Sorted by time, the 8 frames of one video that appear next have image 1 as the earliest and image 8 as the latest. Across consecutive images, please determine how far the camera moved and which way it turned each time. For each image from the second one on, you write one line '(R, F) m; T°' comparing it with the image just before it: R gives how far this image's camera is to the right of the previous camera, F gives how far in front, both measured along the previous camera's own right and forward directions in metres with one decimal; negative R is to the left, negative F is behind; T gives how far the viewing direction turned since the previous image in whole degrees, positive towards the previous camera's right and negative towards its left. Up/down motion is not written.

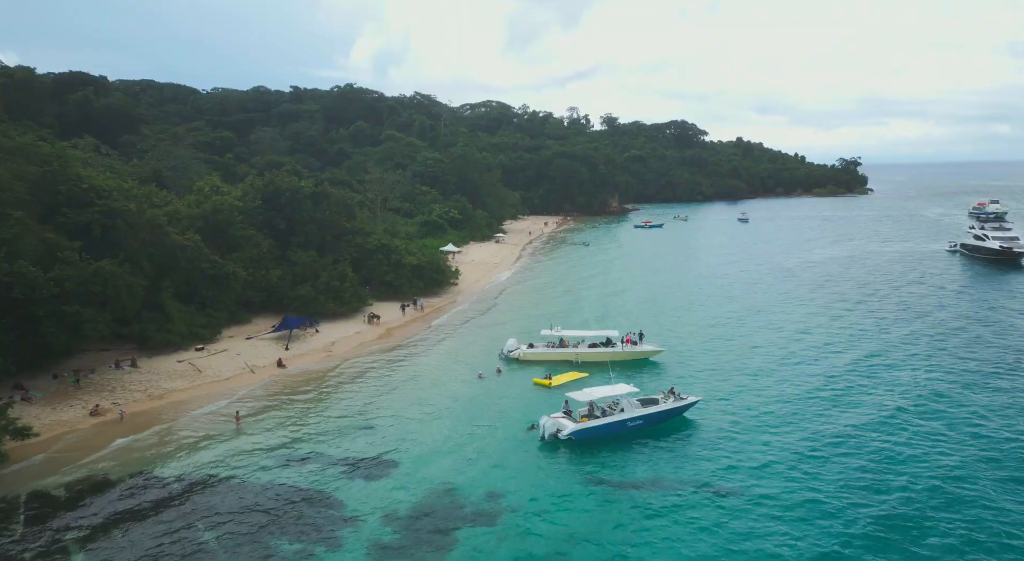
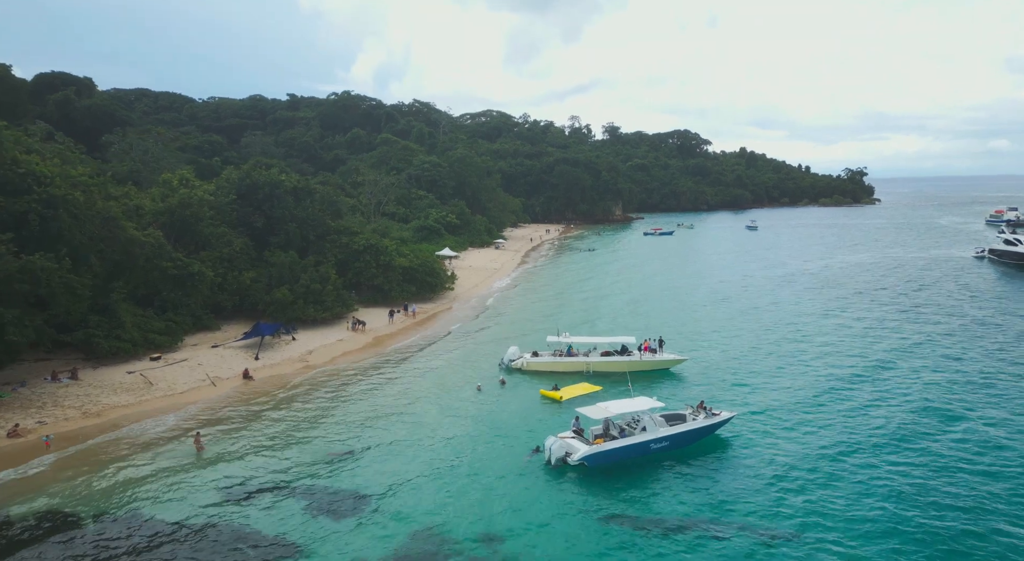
(0.0, +4.3) m; 0°
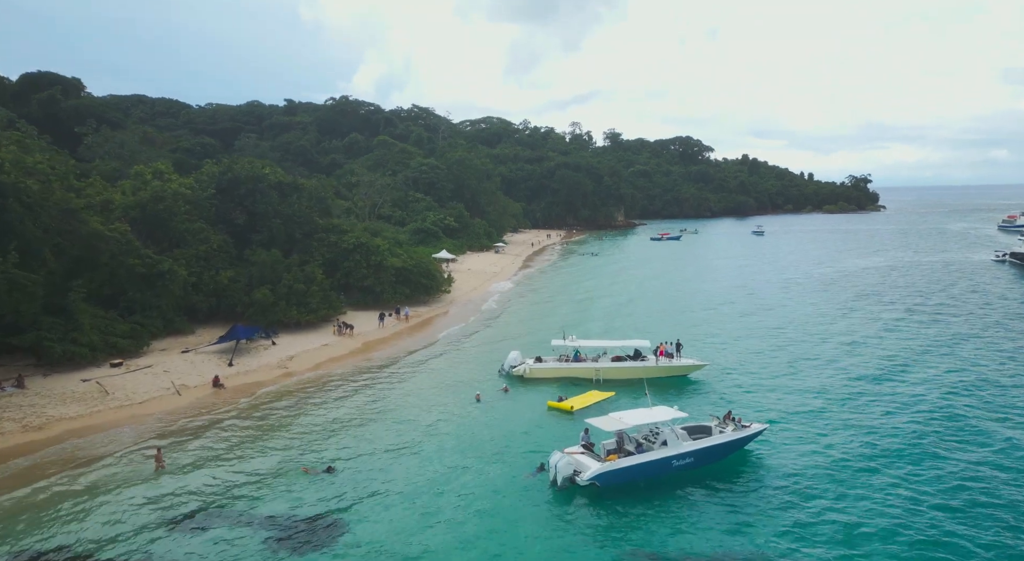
(0.0, +3.0) m; 0°
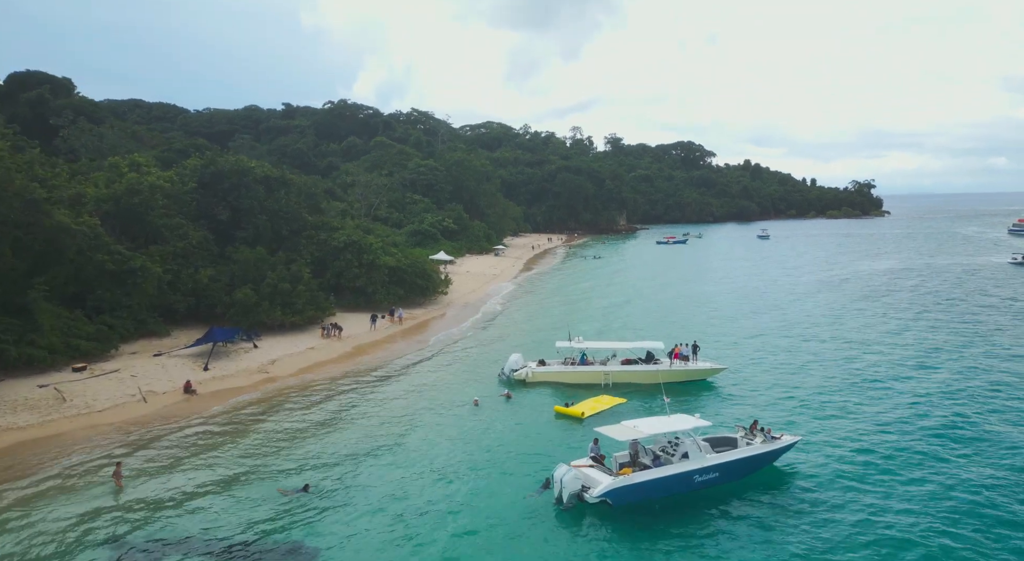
(0.0, +2.3) m; 0°
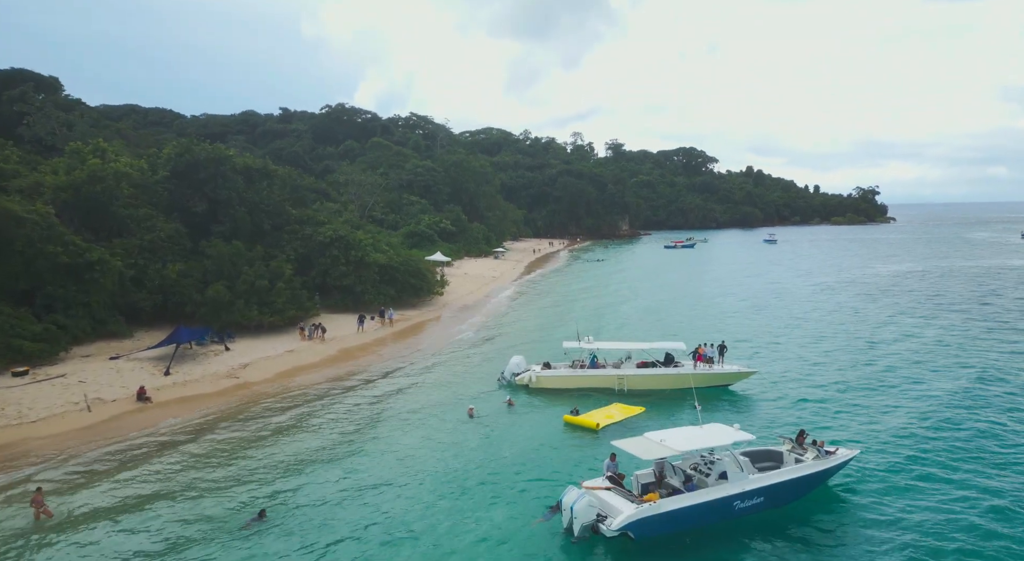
(0.0, +3.0) m; 0°
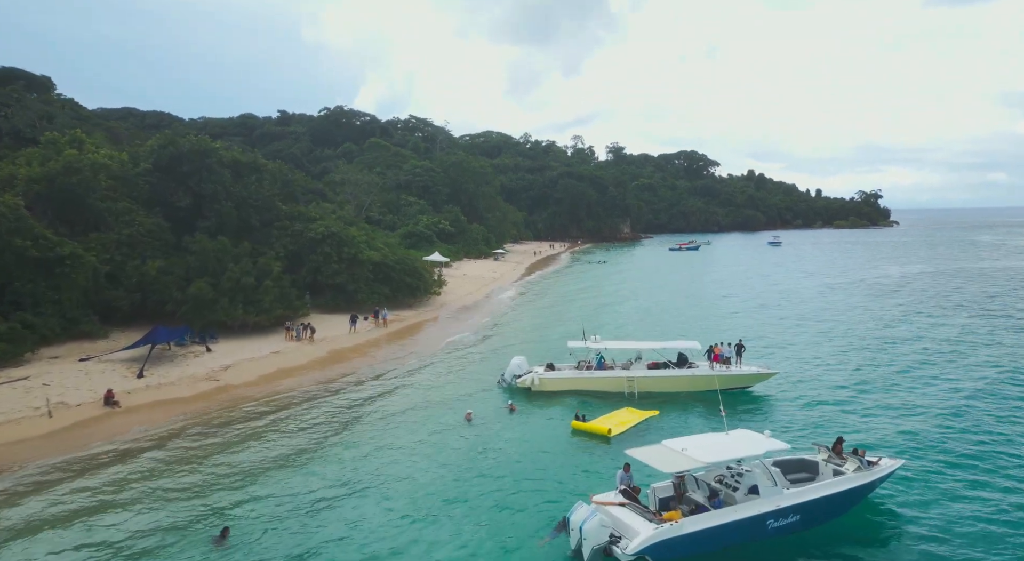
(0.0, +1.7) m; 0°
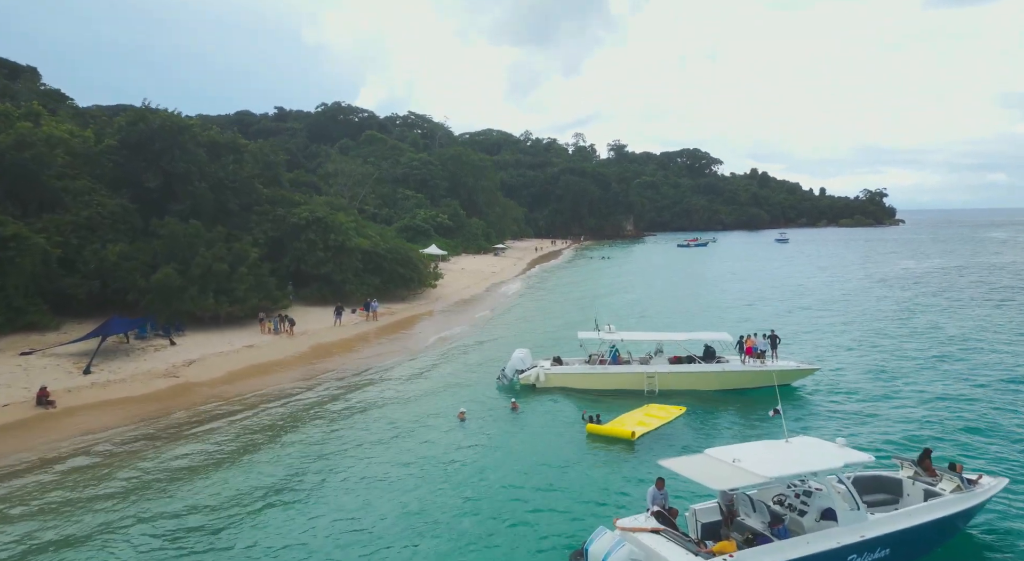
(0.0, +2.7) m; 0°
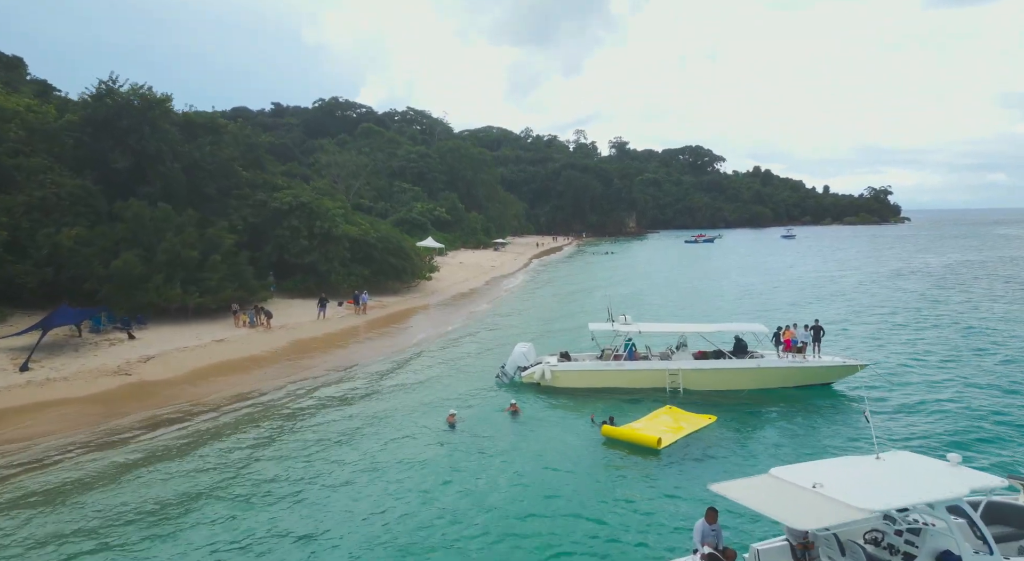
(0.0, +2.4) m; 0°
